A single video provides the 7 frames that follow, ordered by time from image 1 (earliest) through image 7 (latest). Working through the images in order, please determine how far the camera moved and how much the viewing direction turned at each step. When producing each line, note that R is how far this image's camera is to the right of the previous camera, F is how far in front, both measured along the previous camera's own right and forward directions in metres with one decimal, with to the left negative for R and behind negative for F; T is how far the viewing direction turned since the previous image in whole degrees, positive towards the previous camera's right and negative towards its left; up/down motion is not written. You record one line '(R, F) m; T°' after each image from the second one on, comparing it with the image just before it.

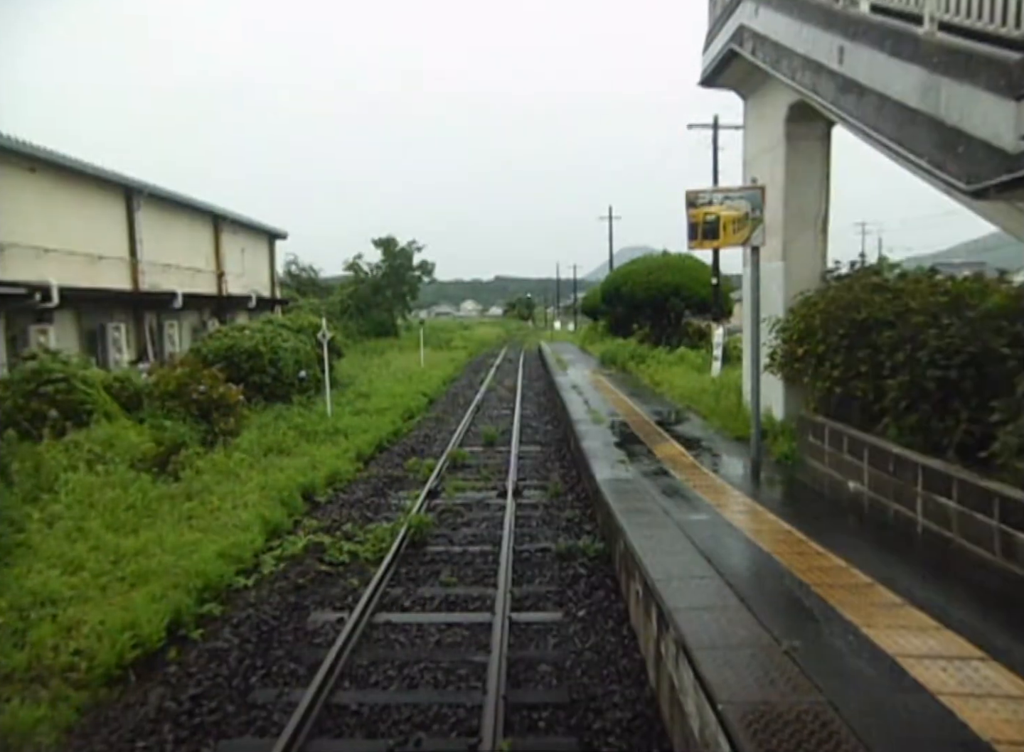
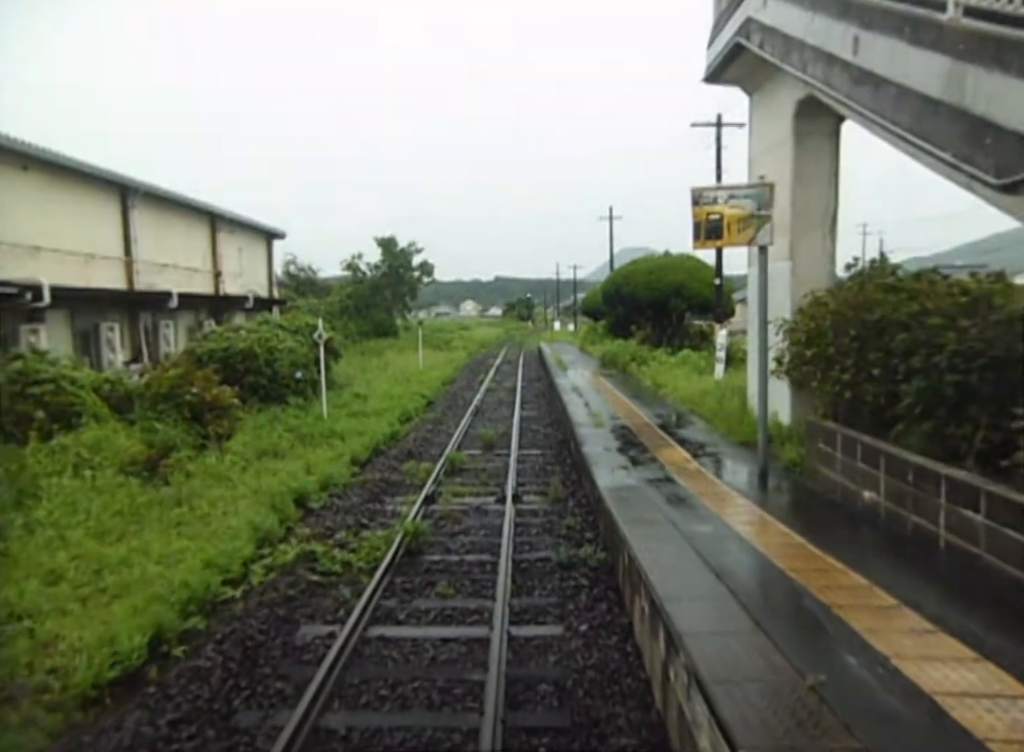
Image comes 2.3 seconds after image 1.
(0.0, +0.3) m; 0°
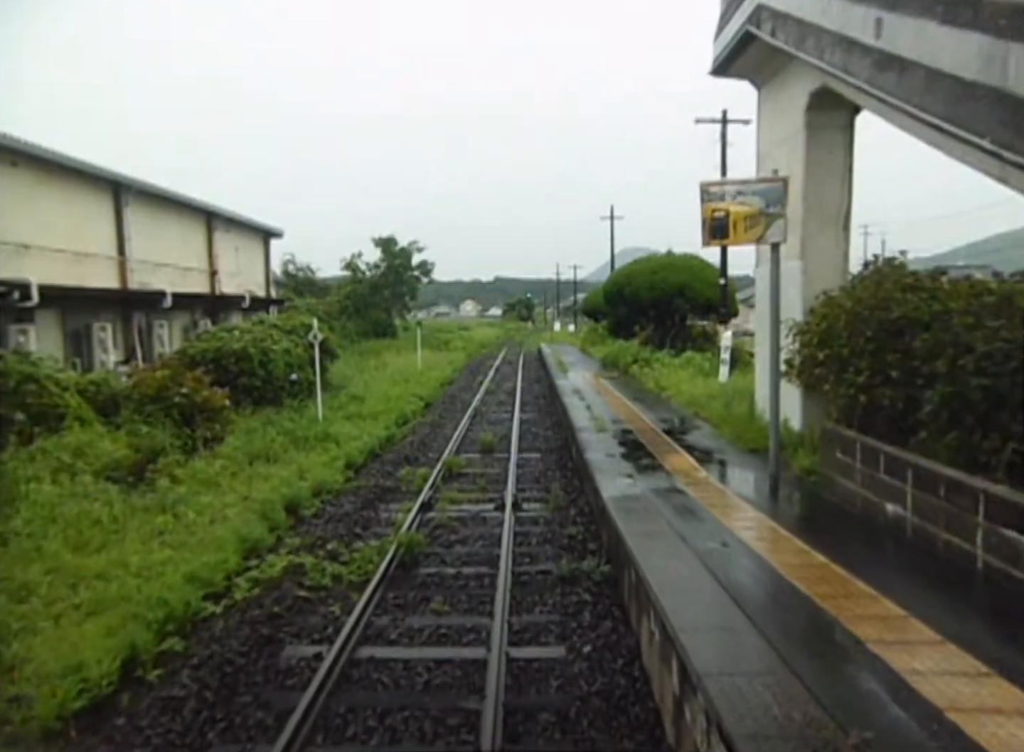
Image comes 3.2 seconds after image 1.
(0.0, +0.4) m; 0°
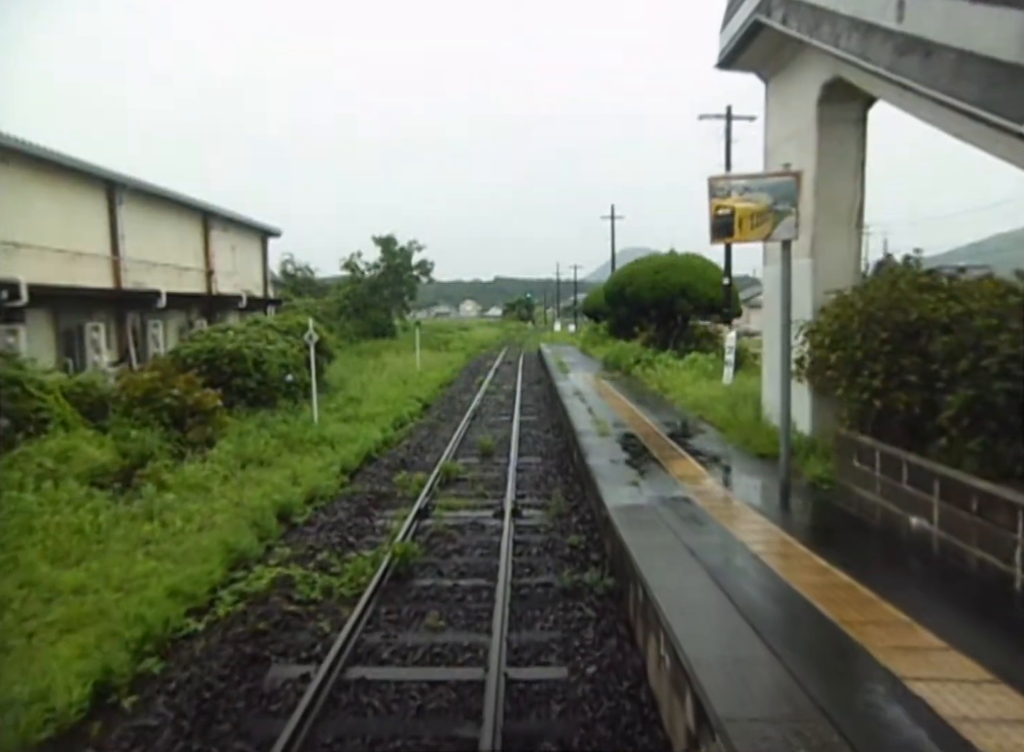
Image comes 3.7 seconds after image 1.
(0.0, +0.3) m; 0°
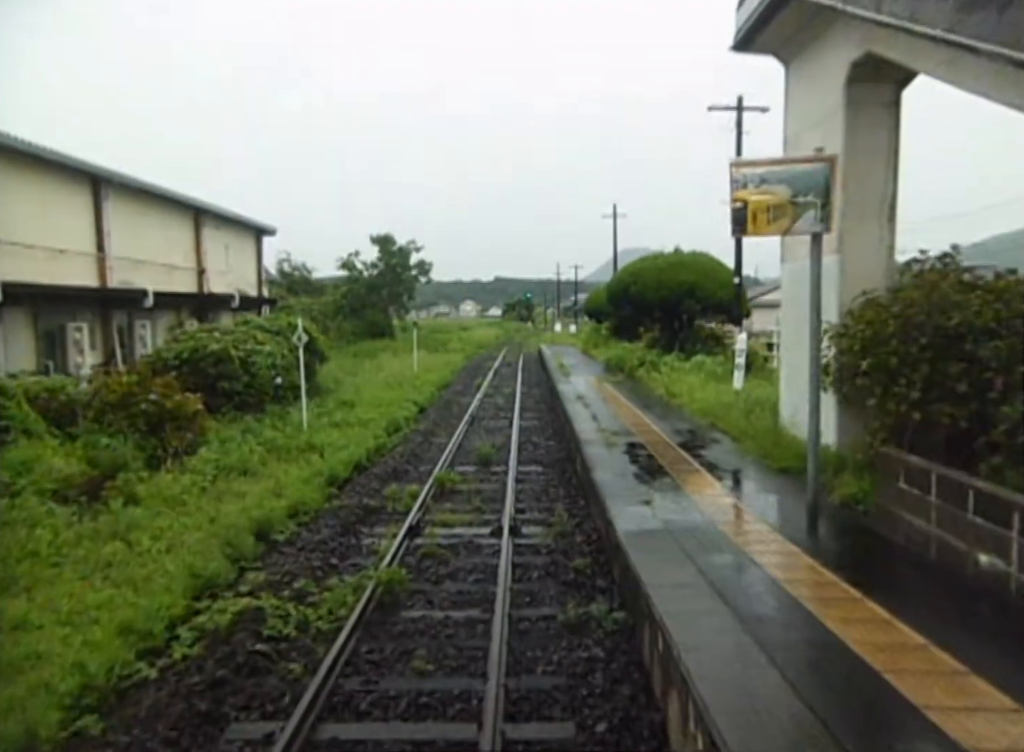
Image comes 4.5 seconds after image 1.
(0.0, +0.7) m; 0°
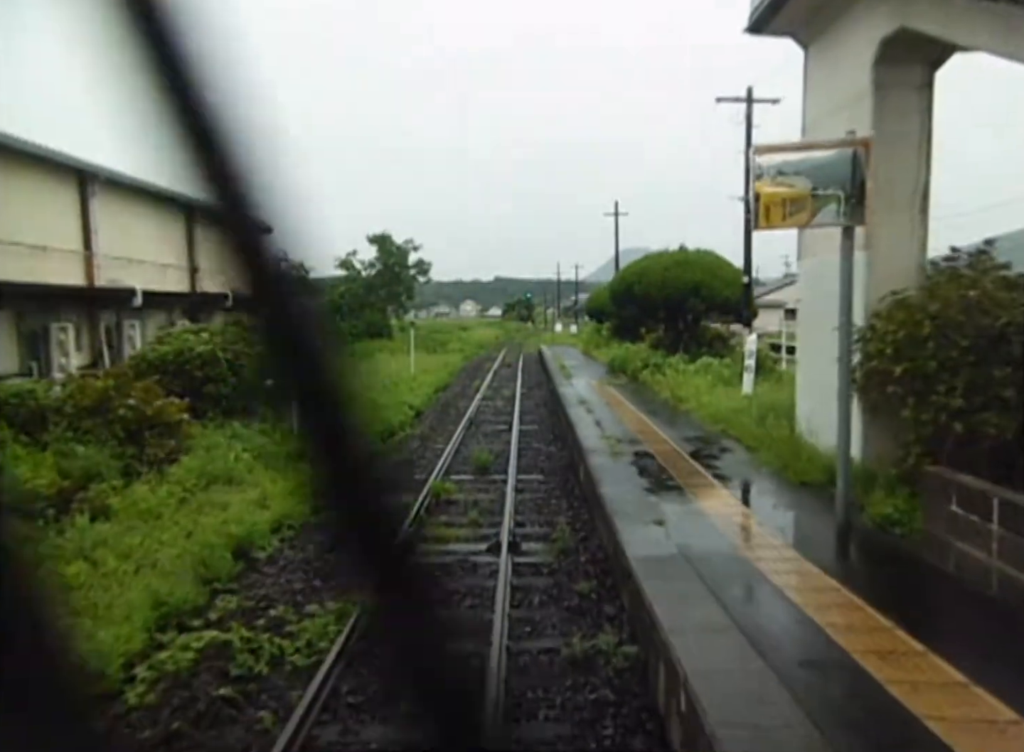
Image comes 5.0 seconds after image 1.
(0.0, +0.6) m; 0°
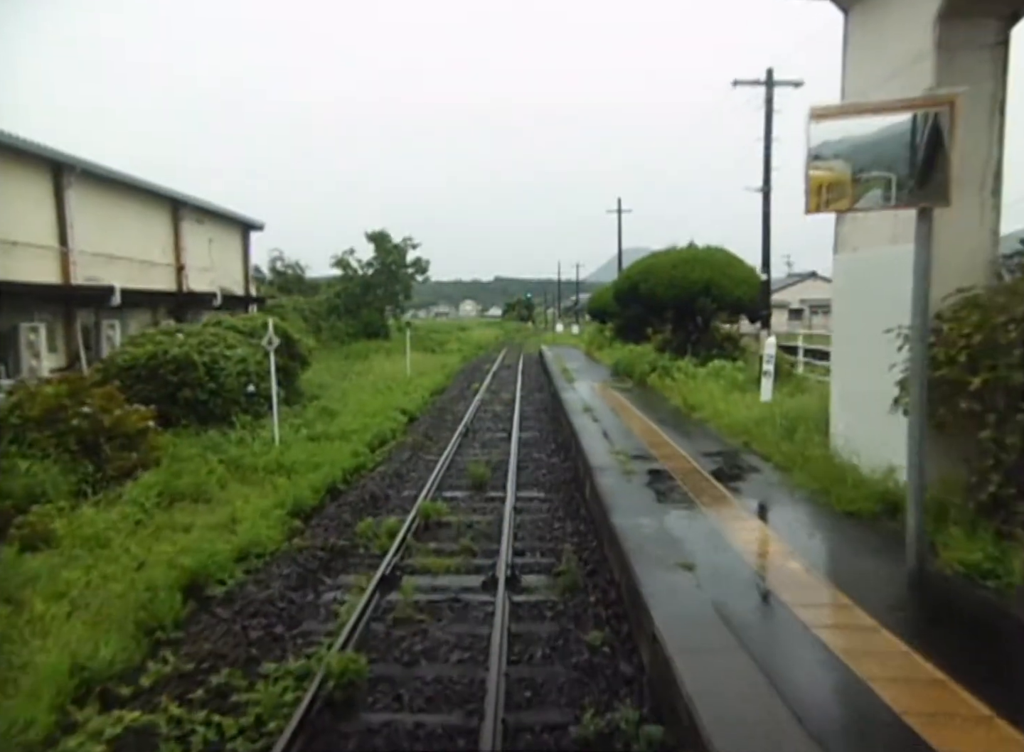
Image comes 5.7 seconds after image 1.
(0.0, +1.0) m; 0°
